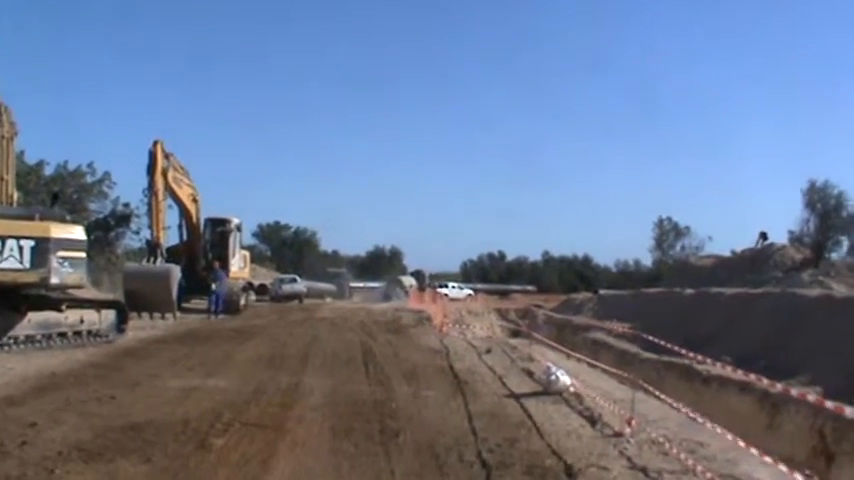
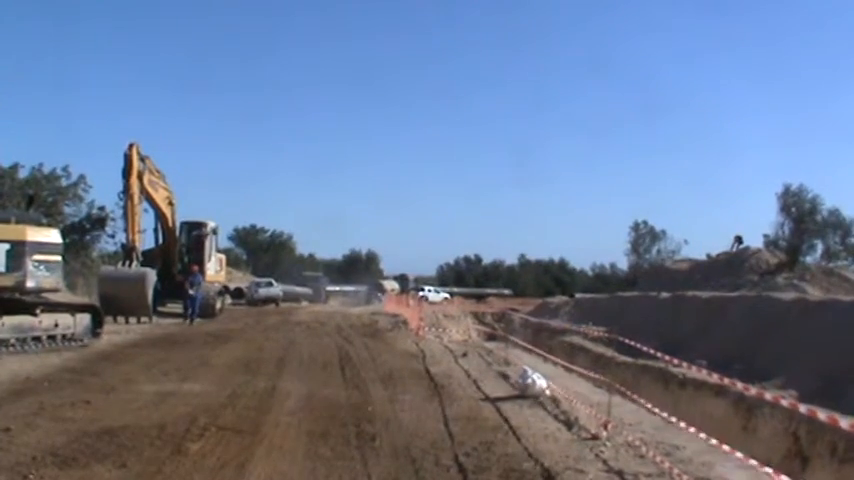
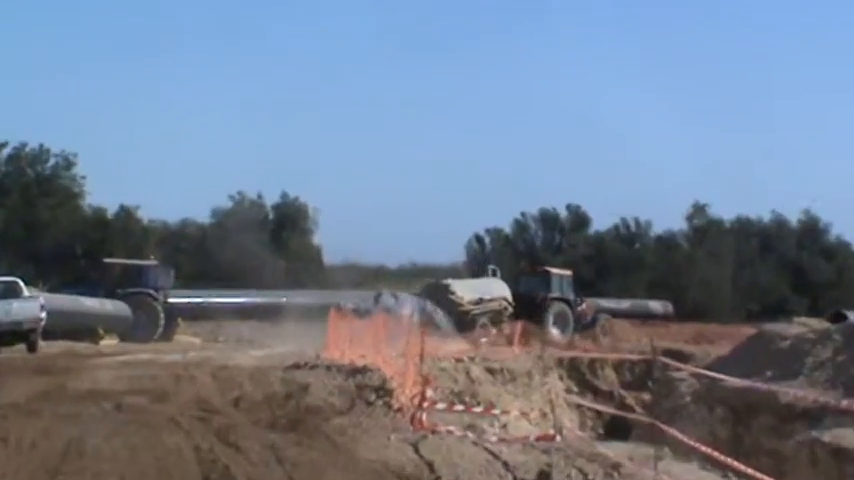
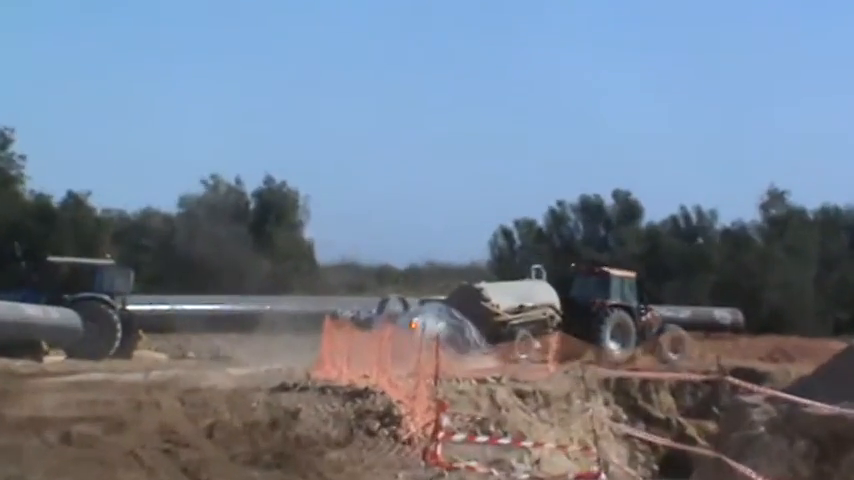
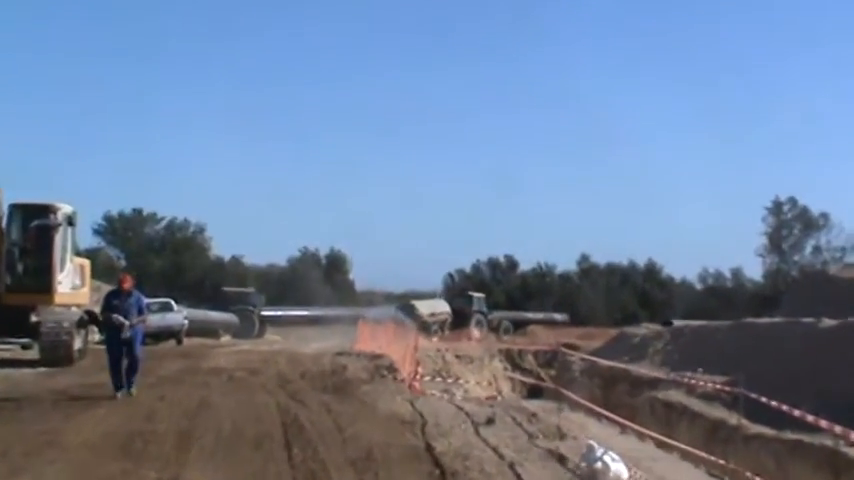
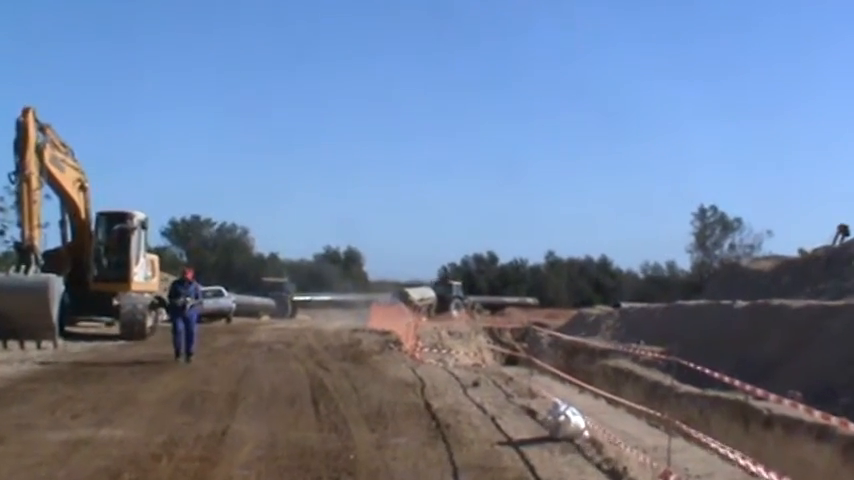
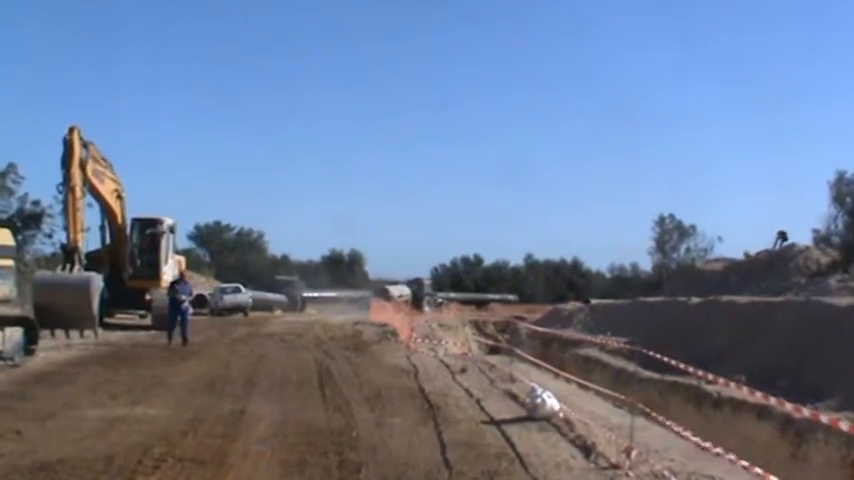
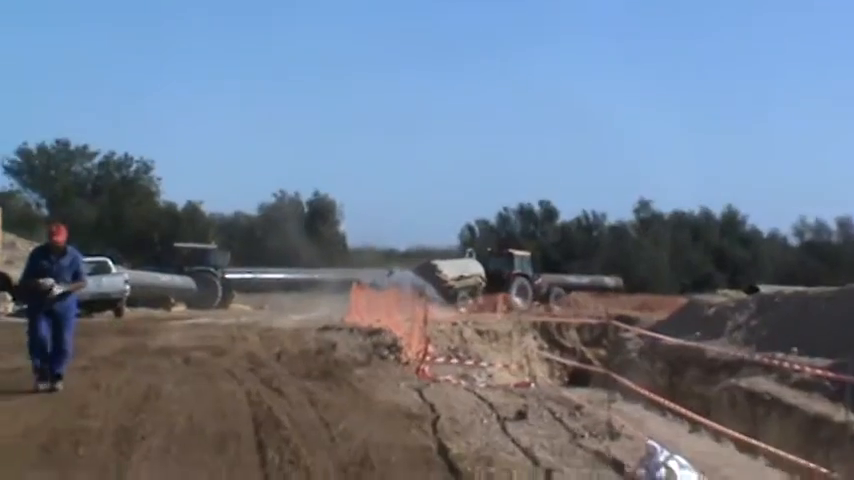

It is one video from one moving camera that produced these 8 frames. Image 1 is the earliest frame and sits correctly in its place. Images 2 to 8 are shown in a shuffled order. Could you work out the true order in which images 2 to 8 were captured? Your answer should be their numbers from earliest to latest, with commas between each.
2, 7, 6, 5, 8, 3, 4
